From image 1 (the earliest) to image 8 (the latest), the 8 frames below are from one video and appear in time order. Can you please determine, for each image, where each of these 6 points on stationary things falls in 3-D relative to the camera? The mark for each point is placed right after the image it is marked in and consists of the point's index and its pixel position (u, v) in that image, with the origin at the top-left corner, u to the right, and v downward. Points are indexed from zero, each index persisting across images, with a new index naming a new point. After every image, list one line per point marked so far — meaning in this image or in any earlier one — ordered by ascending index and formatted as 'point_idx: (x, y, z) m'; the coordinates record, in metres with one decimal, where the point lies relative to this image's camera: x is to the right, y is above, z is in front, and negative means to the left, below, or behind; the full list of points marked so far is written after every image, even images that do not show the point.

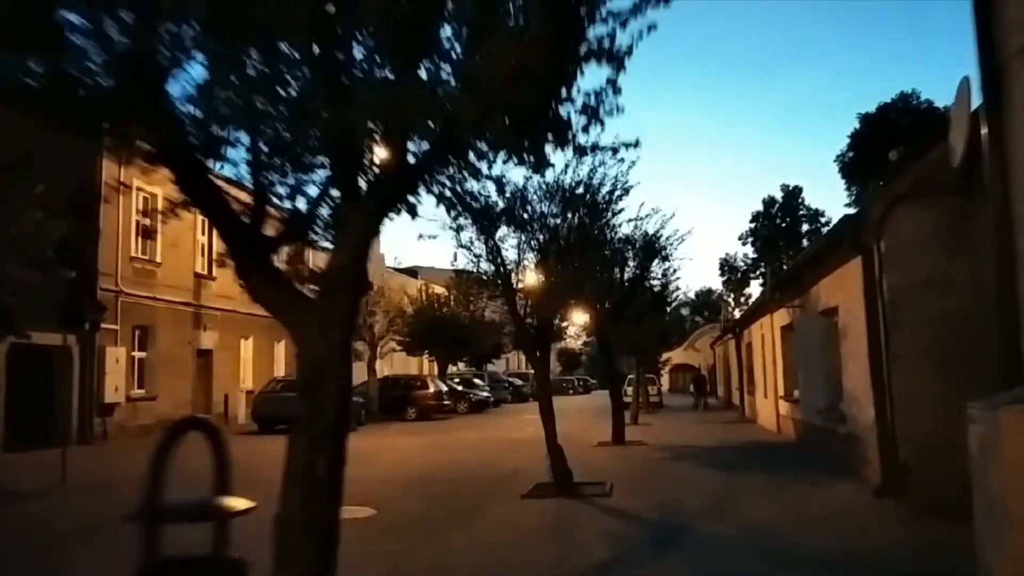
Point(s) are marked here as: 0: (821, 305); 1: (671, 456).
0: (+4.9, -0.3, +15.7) m
1: (+2.9, -3.0, +18.1) m
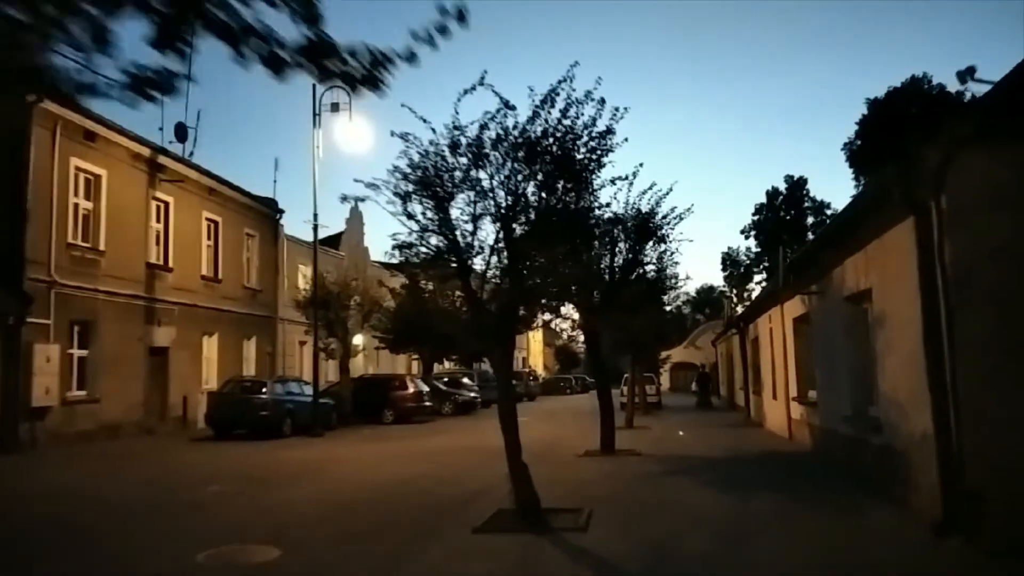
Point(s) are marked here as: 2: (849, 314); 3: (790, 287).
0: (+4.4, 0.0, +13.0) m
1: (+2.4, -2.8, +15.4) m
2: (+4.5, -0.4, +13.5) m
3: (+5.1, 0.0, +18.3) m
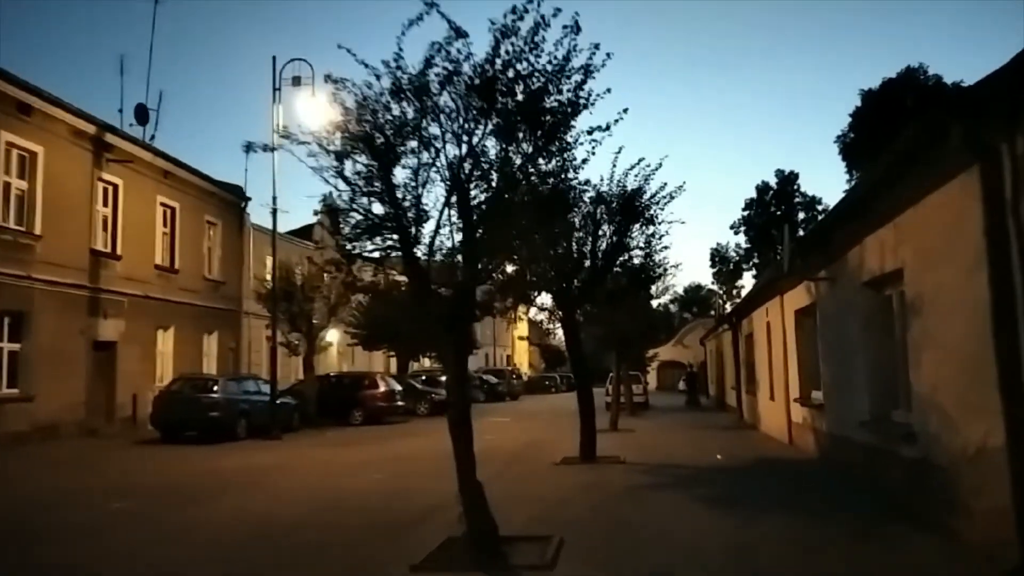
0: (+4.0, +0.2, +11.1) m
1: (+1.9, -2.6, +13.4) m
2: (+4.1, -0.2, +11.5) m
3: (+4.6, +0.2, +16.4) m
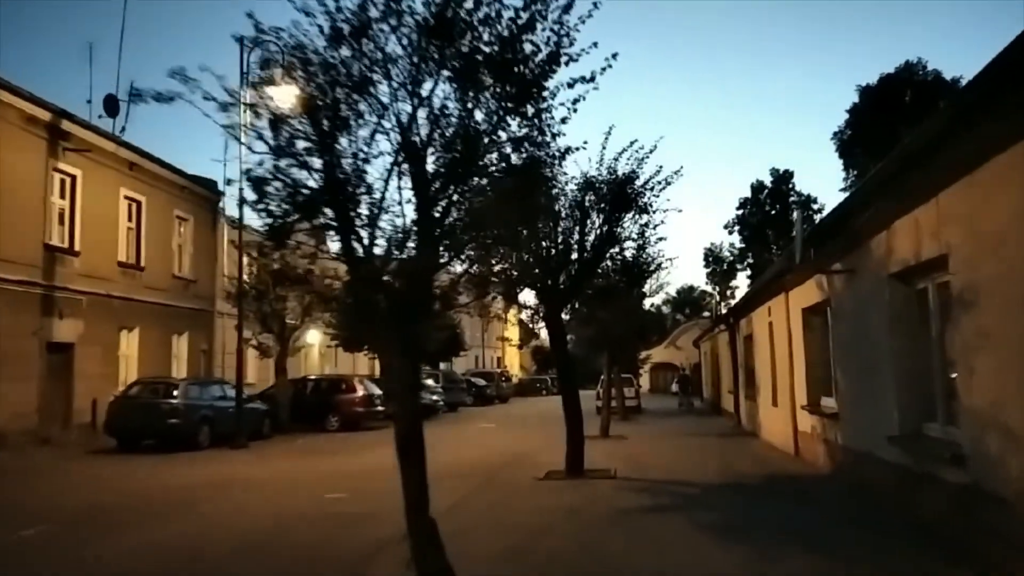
0: (+3.7, +0.2, +9.5) m
1: (+1.6, -2.5, +11.8) m
2: (+3.8, -0.1, +10.0) m
3: (+4.3, +0.2, +14.8) m
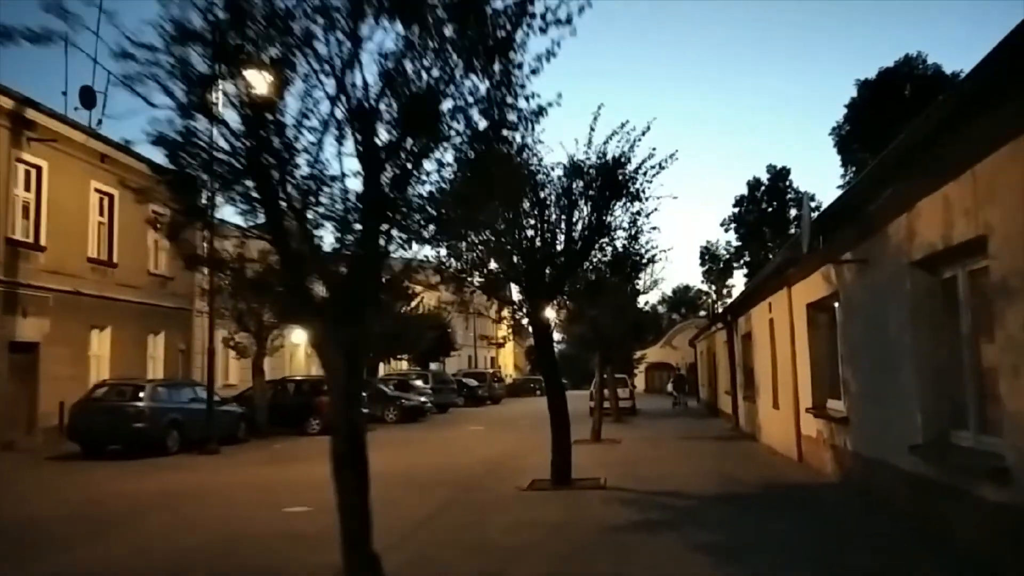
0: (+3.5, +0.3, +8.3) m
1: (+1.4, -2.4, +10.7) m
2: (+3.6, 0.0, +8.8) m
3: (+4.0, +0.3, +13.6) m
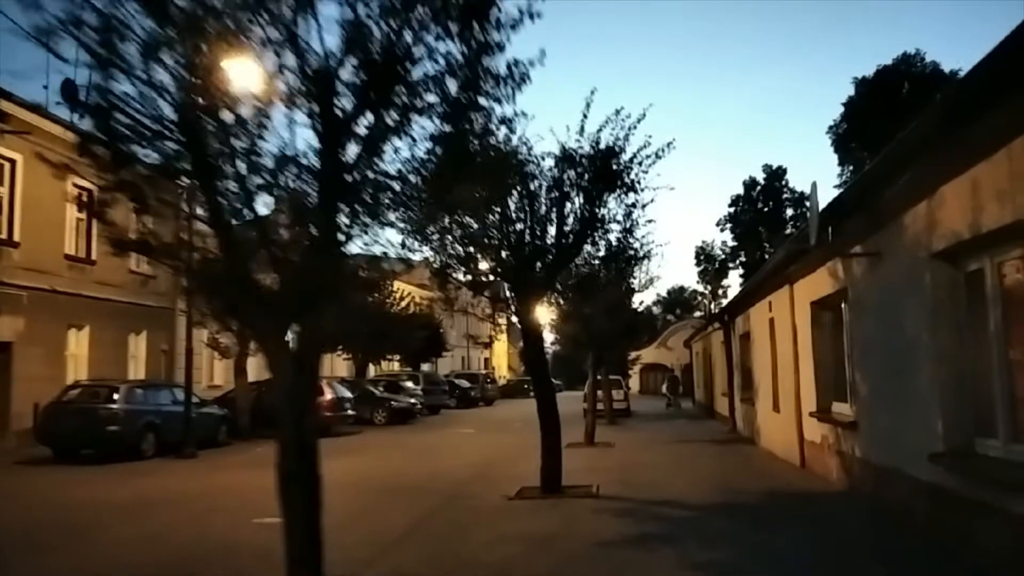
0: (+3.3, +0.4, +7.6) m
1: (+1.2, -2.4, +9.9) m
2: (+3.4, 0.0, +8.1) m
3: (+3.8, +0.4, +12.9) m
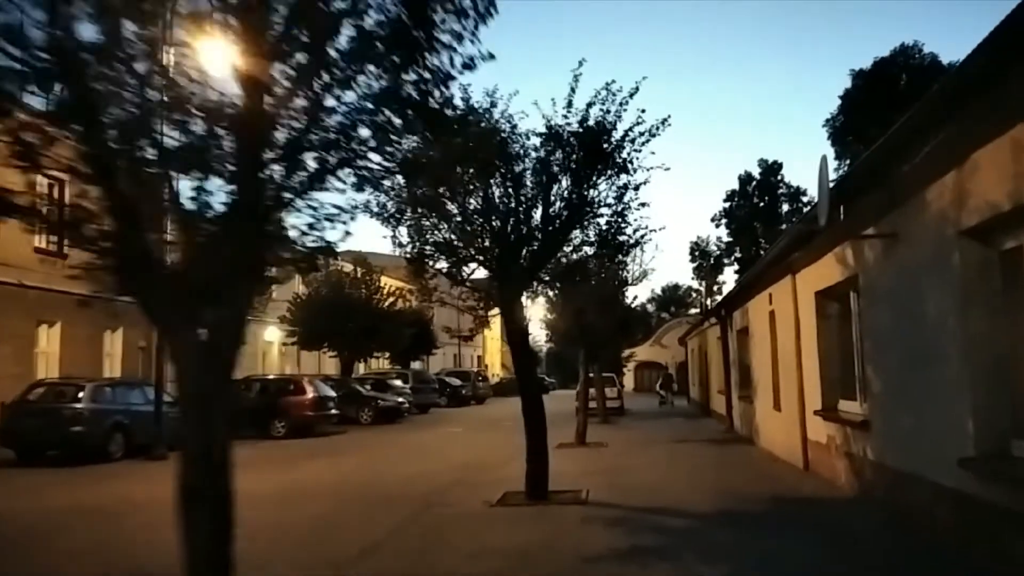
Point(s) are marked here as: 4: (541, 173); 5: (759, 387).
0: (+3.1, +0.5, +6.6) m
1: (+1.0, -2.2, +8.9) m
2: (+3.3, +0.2, +7.1) m
3: (+3.6, +0.5, +11.9) m
4: (+0.4, +1.5, +12.5) m
5: (+4.7, -1.9, +19.1) m
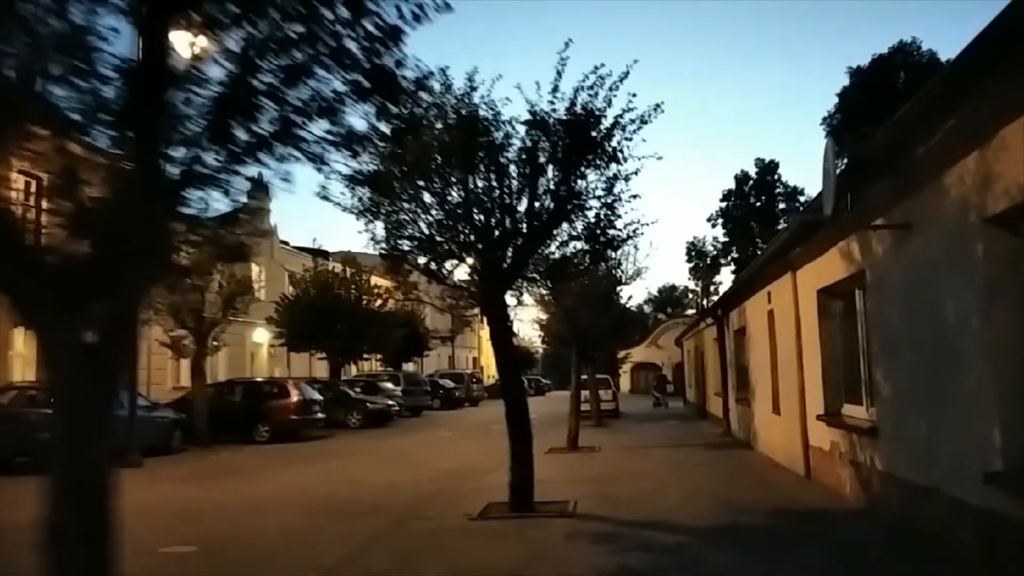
0: (+3.0, +0.5, +5.9) m
1: (+0.8, -2.2, +8.2) m
2: (+3.1, +0.2, +6.4) m
3: (+3.4, +0.6, +11.2) m
4: (+0.2, +1.5, +11.7) m
5: (+4.5, -1.9, +18.3) m
